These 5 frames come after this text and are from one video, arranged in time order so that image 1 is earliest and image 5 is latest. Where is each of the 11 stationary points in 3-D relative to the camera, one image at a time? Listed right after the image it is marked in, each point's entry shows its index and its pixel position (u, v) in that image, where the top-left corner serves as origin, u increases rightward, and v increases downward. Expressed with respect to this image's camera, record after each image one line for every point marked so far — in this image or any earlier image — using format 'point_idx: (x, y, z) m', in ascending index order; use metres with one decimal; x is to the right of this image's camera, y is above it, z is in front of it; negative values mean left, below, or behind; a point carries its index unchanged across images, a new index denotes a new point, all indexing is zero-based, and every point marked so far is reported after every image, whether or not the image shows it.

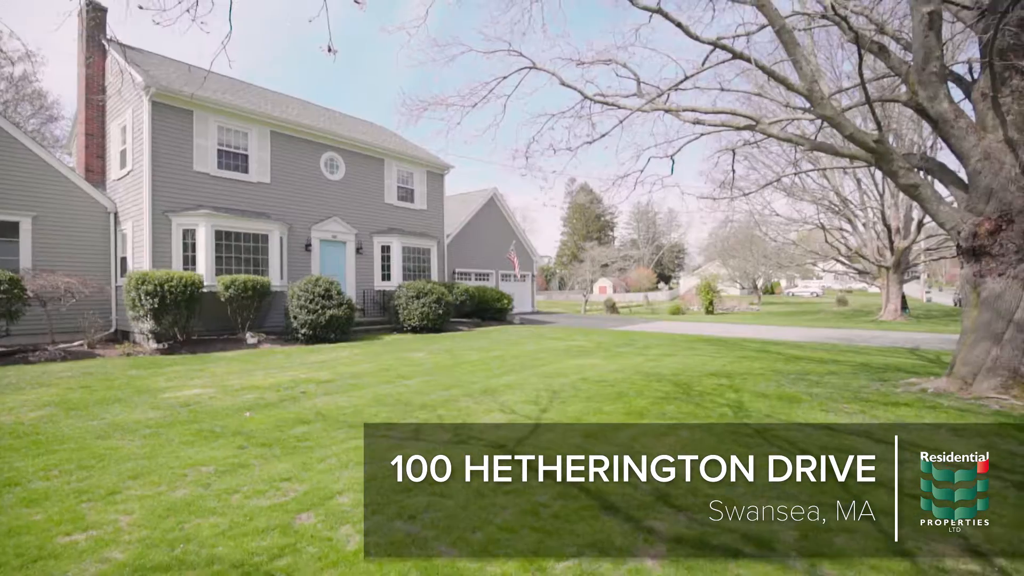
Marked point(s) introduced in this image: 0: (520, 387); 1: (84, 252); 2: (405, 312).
0: (+0.1, -1.4, +6.8) m
1: (-8.7, +0.7, +10.2) m
2: (-2.7, -0.6, +12.7) m
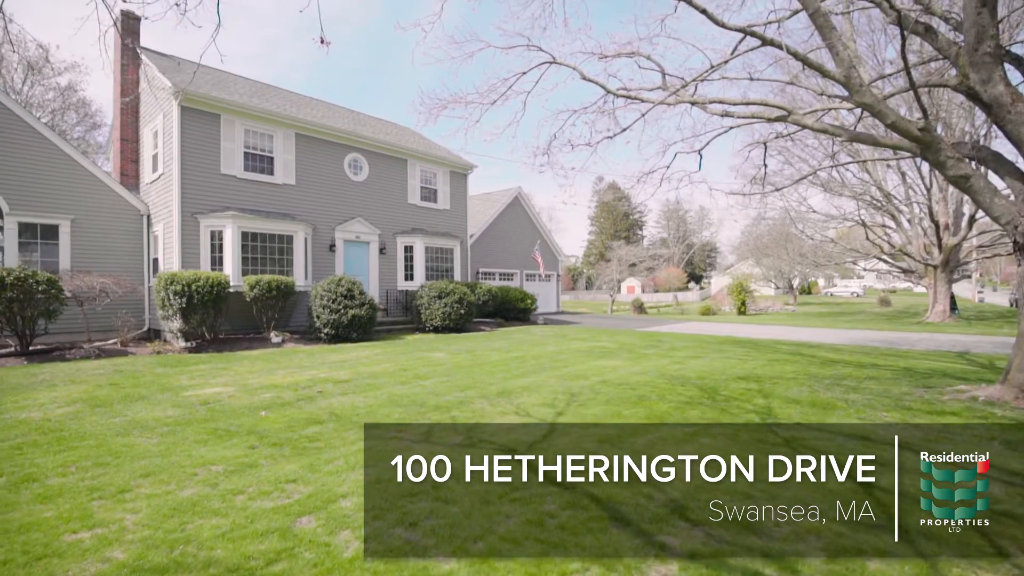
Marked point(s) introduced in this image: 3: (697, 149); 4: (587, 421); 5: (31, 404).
0: (+0.3, -1.4, +6.7) m
1: (-8.3, +0.7, +10.5) m
2: (-2.1, -0.6, +12.7) m
3: (+3.4, +2.5, +9.1) m
4: (+0.8, -1.4, +5.2) m
5: (-5.1, -1.2, +5.4) m
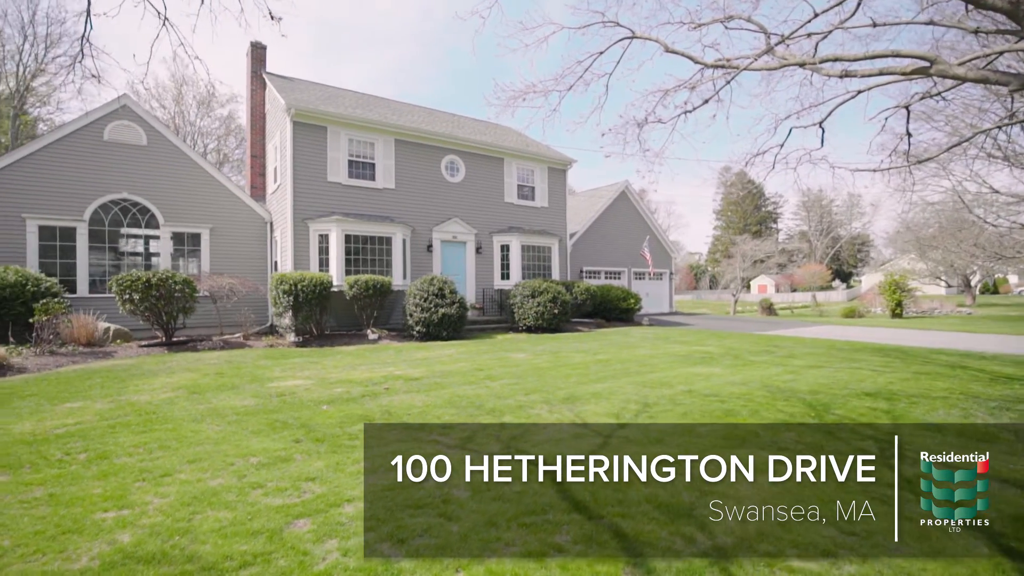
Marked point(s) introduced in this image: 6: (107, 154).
0: (+1.1, -1.3, +6.1) m
1: (-6.3, +0.7, +11.9) m
2: (+0.2, -0.6, +12.5) m
3: (+4.7, +2.6, +7.7) m
4: (+1.2, -1.4, +4.5) m
5: (-4.5, -1.2, +6.1) m
6: (-8.4, +2.8, +10.4) m
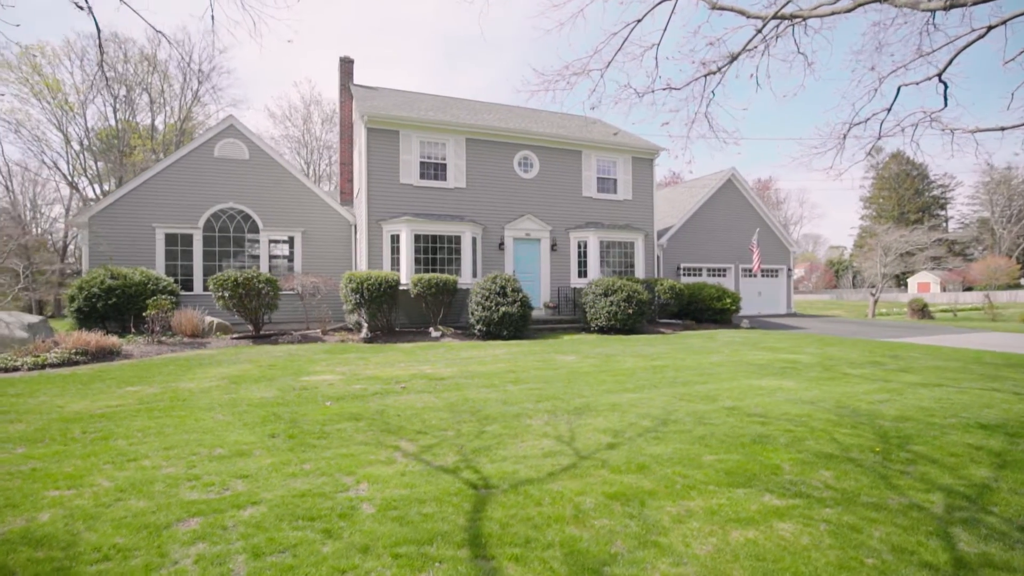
0: (+1.2, -1.3, +5.3) m
1: (-4.6, +0.8, +12.8) m
2: (+1.9, -0.5, +11.8) m
3: (+5.1, +2.6, +6.0) m
4: (+0.9, -1.3, +3.8) m
5: (-4.2, -1.2, +6.8) m
6: (-7.0, +2.8, +11.8) m
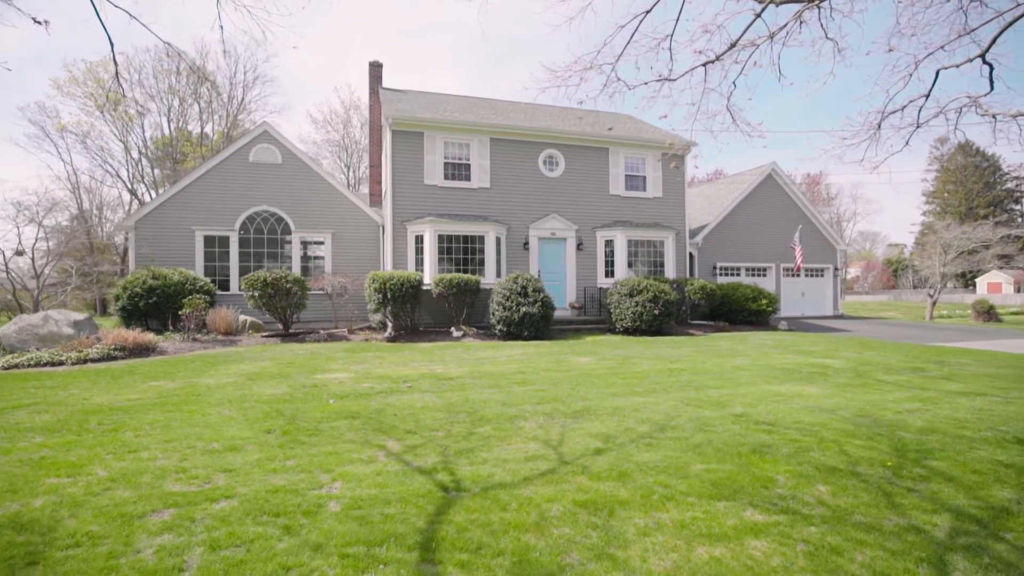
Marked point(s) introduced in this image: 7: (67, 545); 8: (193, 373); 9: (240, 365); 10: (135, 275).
0: (+1.2, -1.3, +5.1) m
1: (-3.9, +0.8, +13.1) m
2: (+2.4, -0.5, +11.5) m
3: (+5.1, +2.6, +5.5) m
4: (+0.7, -1.3, +3.7) m
5: (-4.1, -1.2, +7.1) m
6: (-6.4, +2.8, +12.4) m
7: (-2.4, -1.4, +2.7) m
8: (-4.5, -1.2, +7.0) m
9: (-4.1, -1.2, +7.6) m
10: (-7.7, +0.3, +10.3) m
